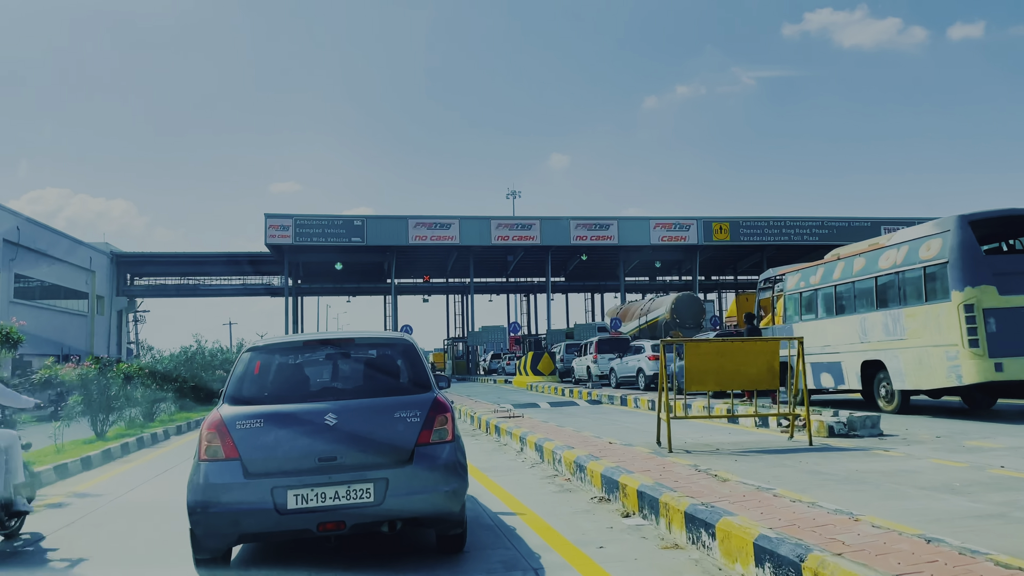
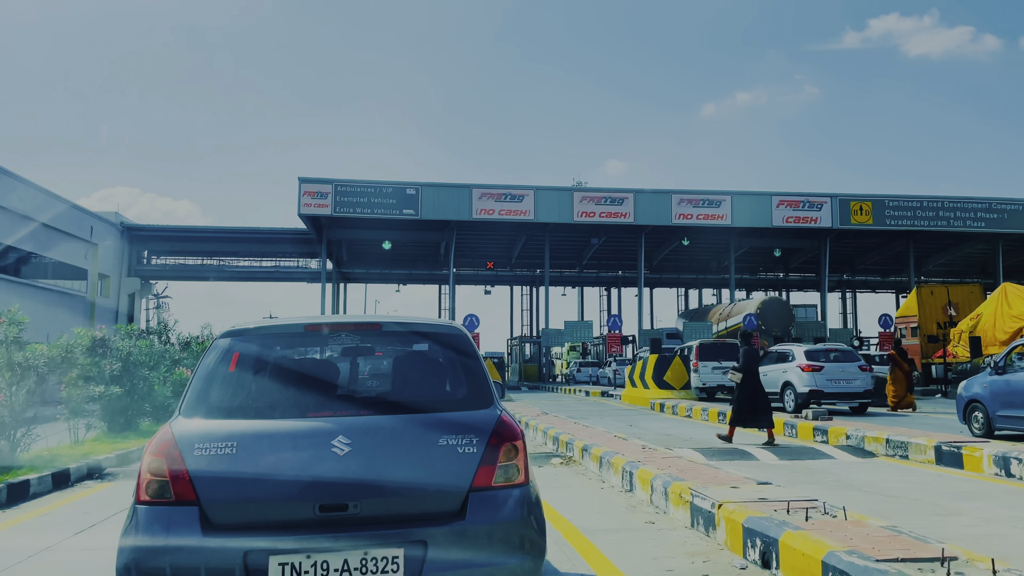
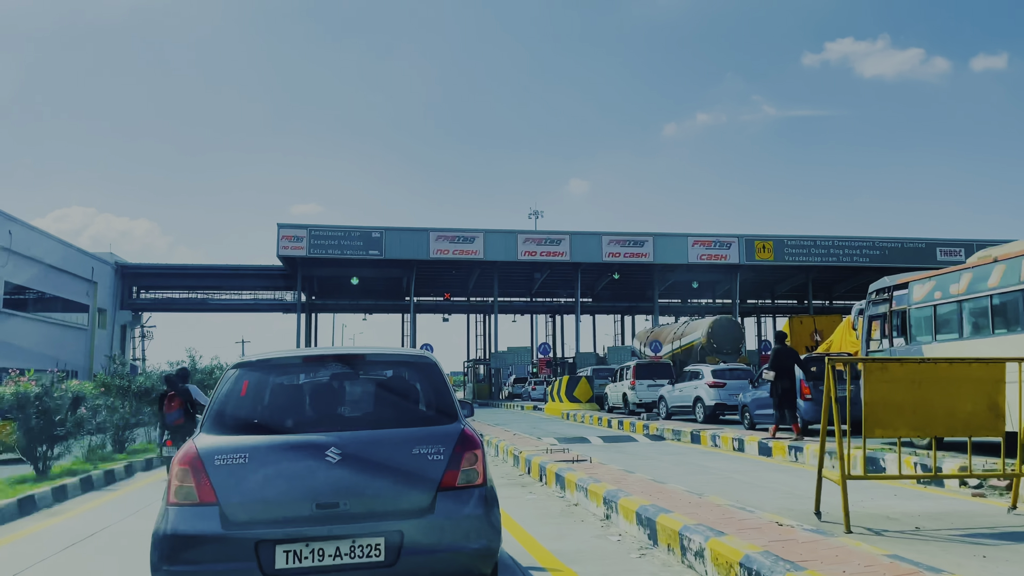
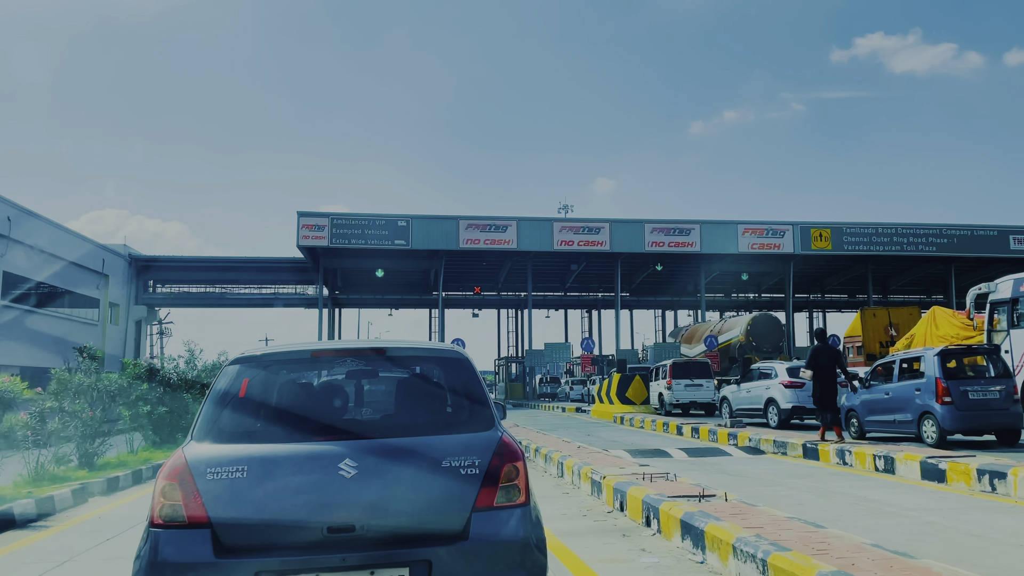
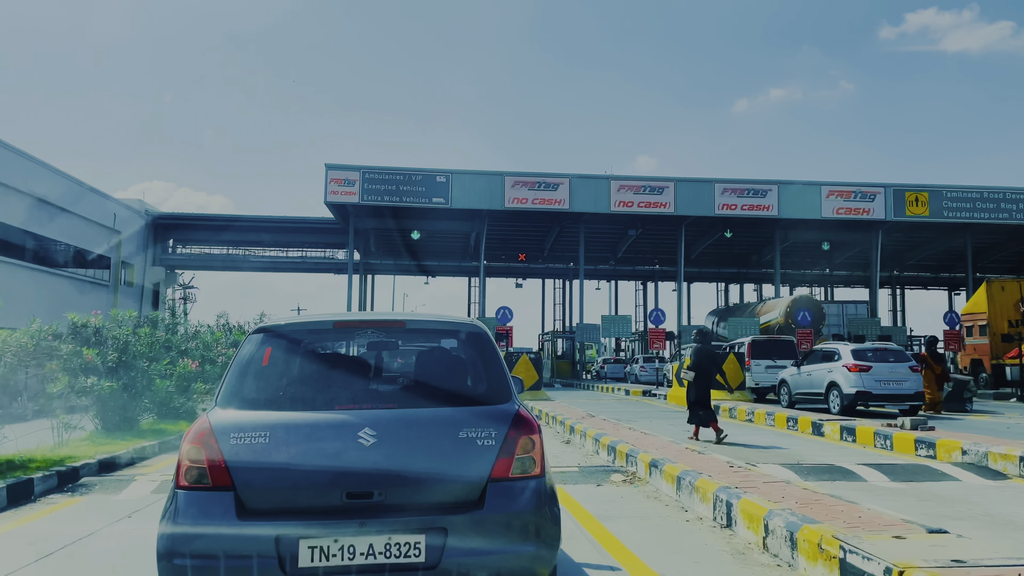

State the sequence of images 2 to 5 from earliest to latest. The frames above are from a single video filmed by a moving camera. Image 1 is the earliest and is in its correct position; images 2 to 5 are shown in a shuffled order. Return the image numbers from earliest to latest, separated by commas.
3, 4, 2, 5
